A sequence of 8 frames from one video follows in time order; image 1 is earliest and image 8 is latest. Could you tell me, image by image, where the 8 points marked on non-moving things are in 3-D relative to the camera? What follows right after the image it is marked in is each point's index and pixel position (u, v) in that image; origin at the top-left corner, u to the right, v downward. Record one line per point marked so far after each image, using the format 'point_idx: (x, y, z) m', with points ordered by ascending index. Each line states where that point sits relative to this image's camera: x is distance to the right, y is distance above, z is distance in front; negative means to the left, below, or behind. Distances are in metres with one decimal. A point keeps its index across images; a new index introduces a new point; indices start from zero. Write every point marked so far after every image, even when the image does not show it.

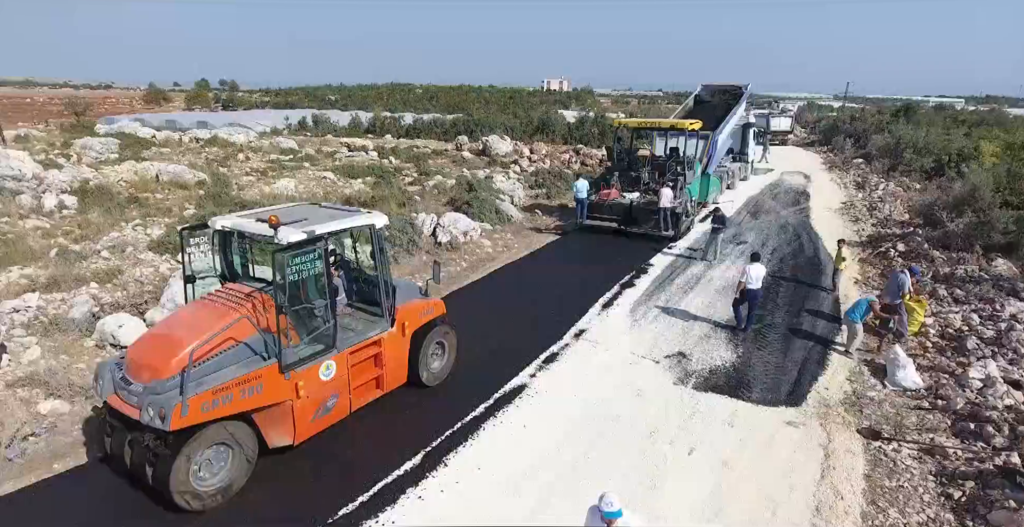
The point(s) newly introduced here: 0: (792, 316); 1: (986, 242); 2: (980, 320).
0: (+4.3, -0.8, +8.4) m
1: (+8.9, +0.4, +10.2) m
2: (+6.6, -0.8, +7.6) m
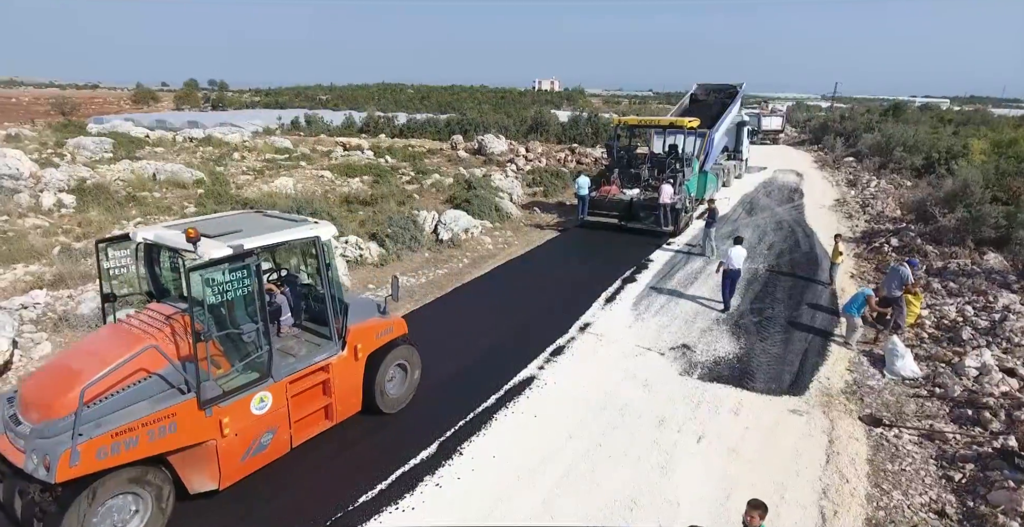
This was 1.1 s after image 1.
0: (+4.4, -0.7, +8.6) m
1: (+8.9, +0.5, +10.4) m
2: (+6.7, -0.7, +7.8) m
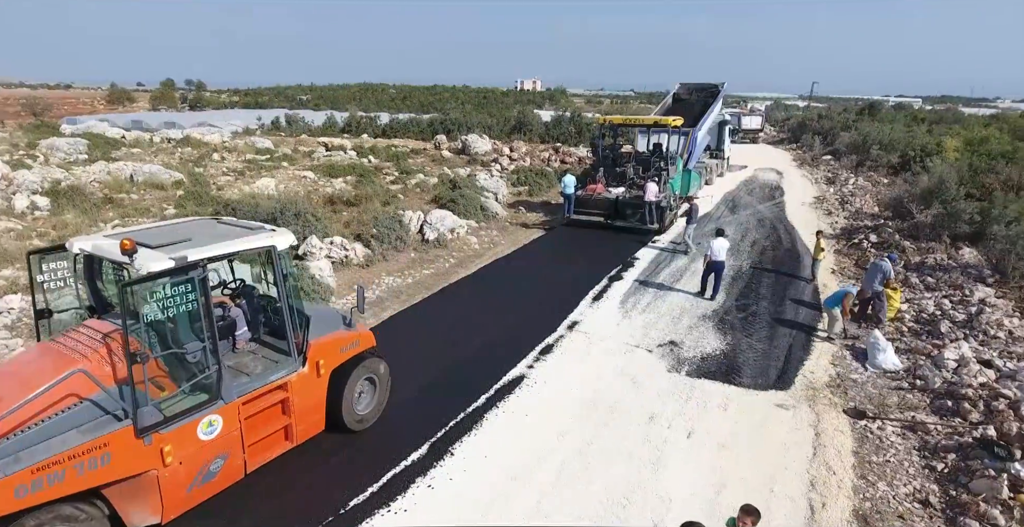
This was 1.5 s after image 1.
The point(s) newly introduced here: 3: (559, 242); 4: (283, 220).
0: (+4.2, -0.7, +8.7) m
1: (+8.7, +0.6, +10.7) m
2: (+6.5, -0.6, +8.0) m
3: (+1.1, +0.5, +12.4) m
4: (-4.3, +0.8, +10.3) m
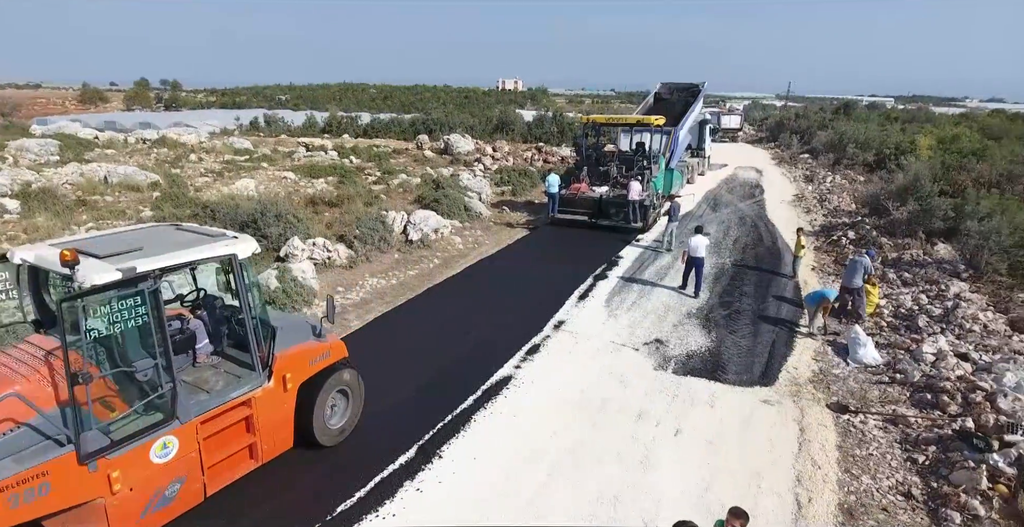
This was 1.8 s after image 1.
0: (+4.0, -0.6, +8.8) m
1: (+8.4, +0.7, +10.9) m
2: (+6.3, -0.6, +8.2) m
3: (+0.7, +0.5, +12.4) m
4: (-4.6, +0.8, +10.2) m
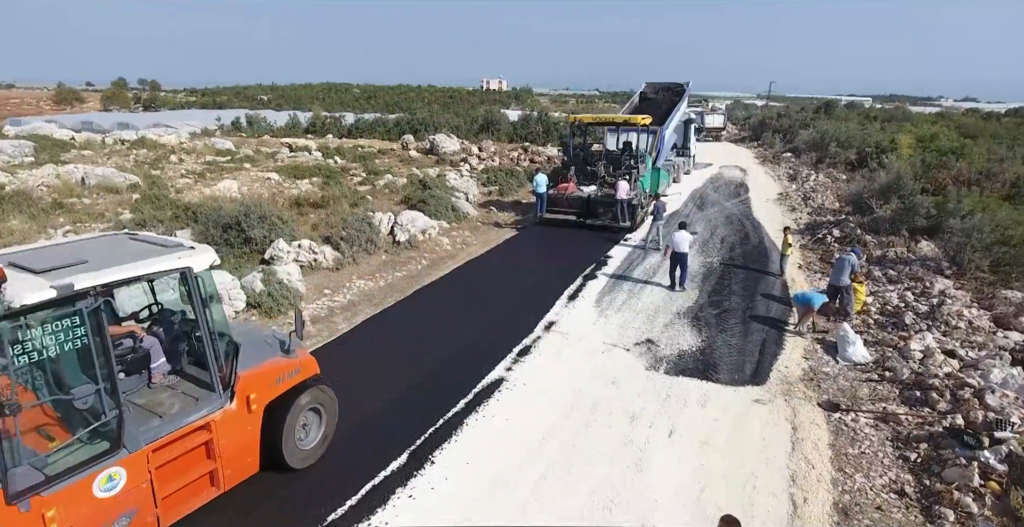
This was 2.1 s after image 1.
0: (+3.8, -0.6, +8.8) m
1: (+8.1, +0.8, +11.1) m
2: (+6.1, -0.5, +8.3) m
3: (+0.5, +0.5, +12.4) m
4: (-4.8, +0.7, +10.0) m
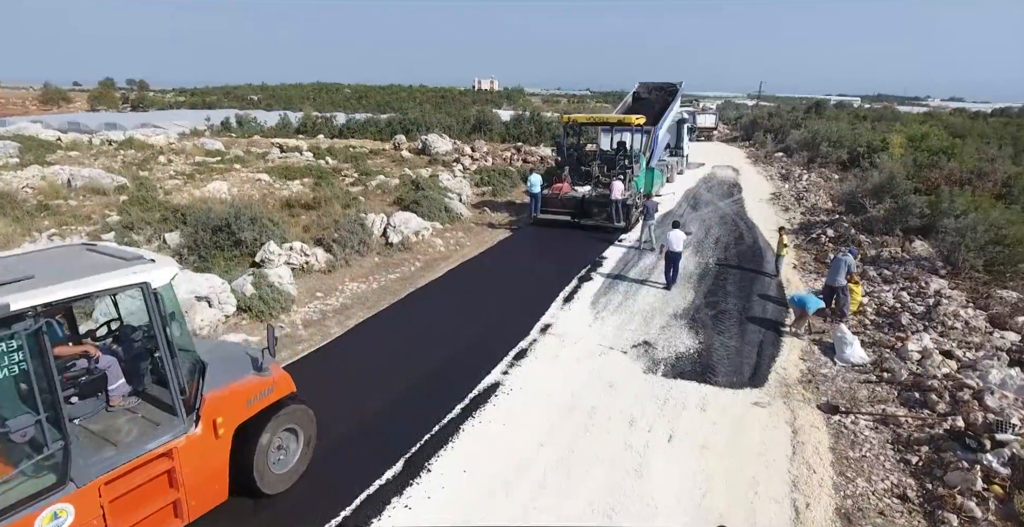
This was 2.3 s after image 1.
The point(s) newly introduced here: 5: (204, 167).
0: (+3.7, -0.6, +8.8) m
1: (+8.0, +0.8, +11.1) m
2: (+6.1, -0.5, +8.3) m
3: (+0.3, +0.5, +12.3) m
4: (-4.9, +0.7, +9.8) m
5: (-11.3, +3.6, +19.9) m
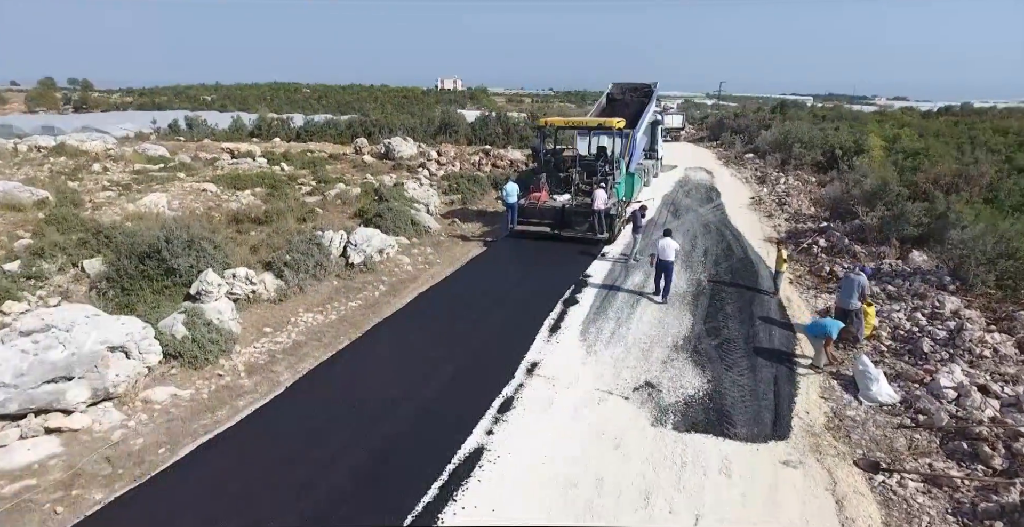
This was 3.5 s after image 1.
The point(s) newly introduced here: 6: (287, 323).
0: (+3.4, -0.9, +8.0) m
1: (+7.5, +0.5, +10.5) m
2: (+5.8, -0.8, +7.6) m
3: (-0.2, +0.1, +11.3) m
4: (-5.3, +0.2, +8.5) m
5: (-12.3, +2.9, +18.1) m
6: (-3.4, -0.9, +8.2) m
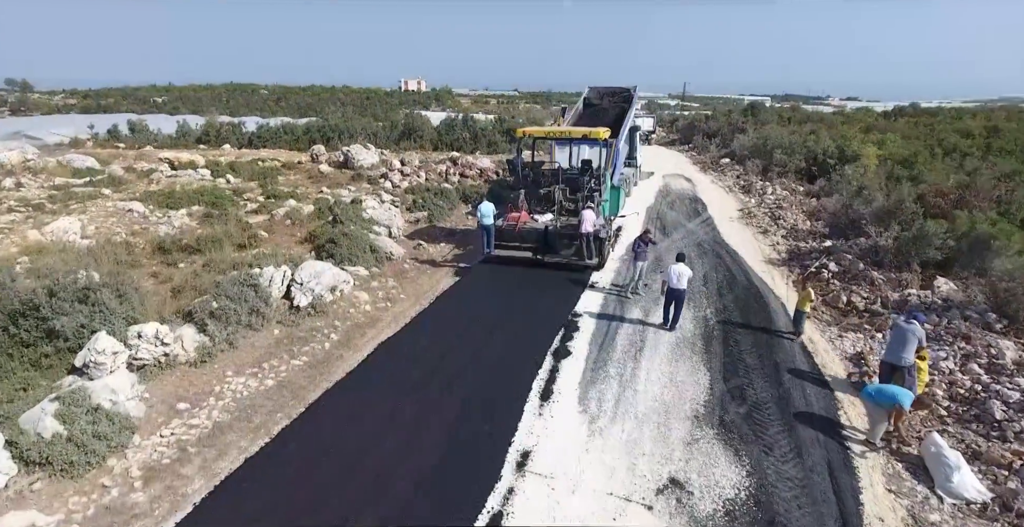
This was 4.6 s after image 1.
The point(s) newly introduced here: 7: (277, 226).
0: (+3.2, -1.5, +6.6) m
1: (+7.1, +0.1, +9.4) m
2: (+5.6, -1.3, +6.4) m
3: (-0.6, -0.5, +9.7) m
4: (-5.6, -0.5, +6.6) m
5: (-13.2, +2.1, +15.9) m
6: (-3.6, -1.5, +6.5) m
7: (-5.6, +0.9, +12.9) m
